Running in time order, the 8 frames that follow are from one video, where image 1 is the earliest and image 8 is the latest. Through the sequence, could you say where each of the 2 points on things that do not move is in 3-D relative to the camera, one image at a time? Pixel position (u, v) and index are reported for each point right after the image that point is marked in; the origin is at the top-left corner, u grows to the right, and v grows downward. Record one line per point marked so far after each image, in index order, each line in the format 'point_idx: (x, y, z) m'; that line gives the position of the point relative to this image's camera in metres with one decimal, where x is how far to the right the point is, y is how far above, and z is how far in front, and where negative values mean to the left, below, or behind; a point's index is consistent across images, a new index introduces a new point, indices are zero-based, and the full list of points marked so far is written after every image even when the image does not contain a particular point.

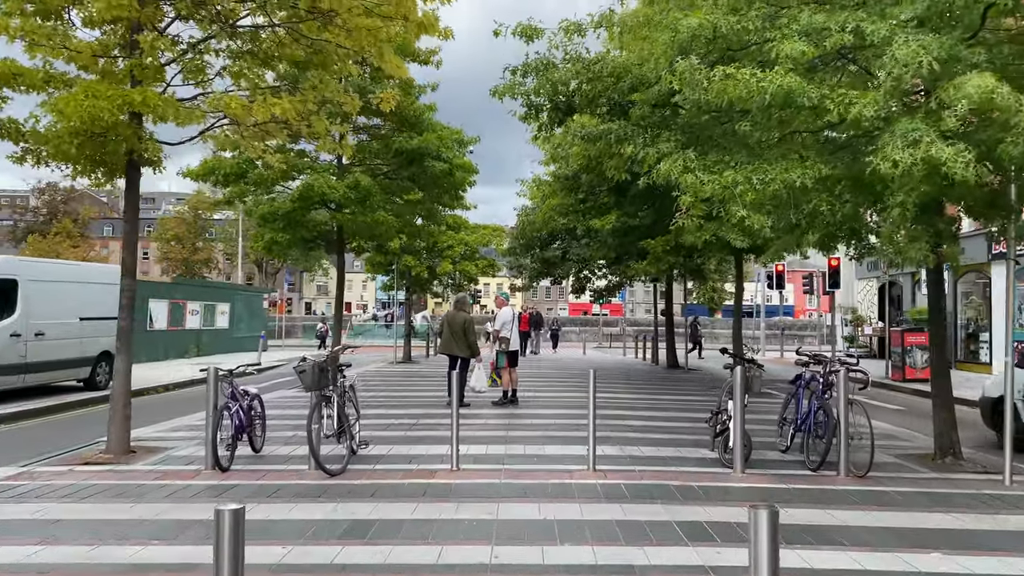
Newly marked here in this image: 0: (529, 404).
0: (+0.3, -1.8, +12.8) m
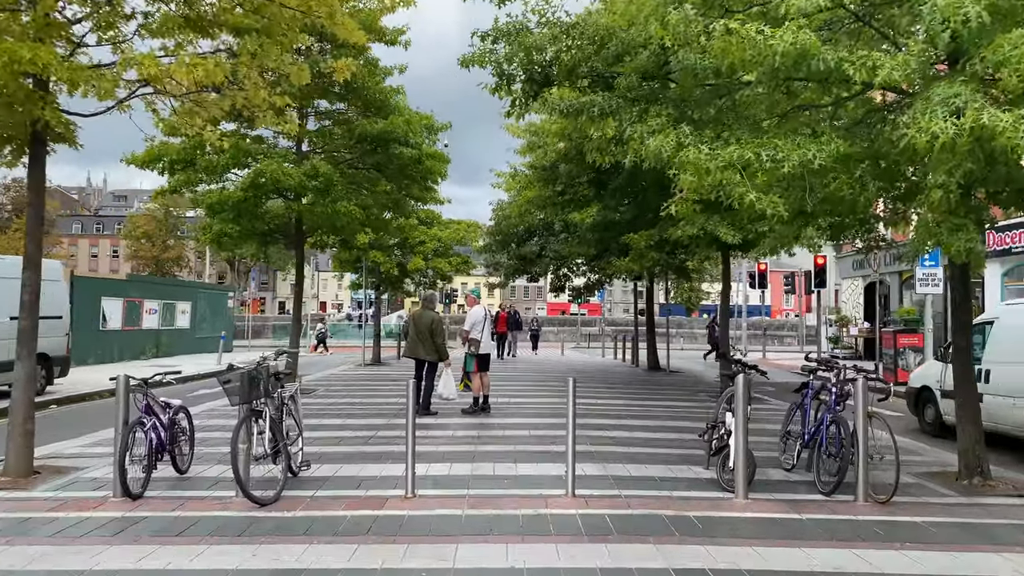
0: (-0.1, -1.8, +11.7) m
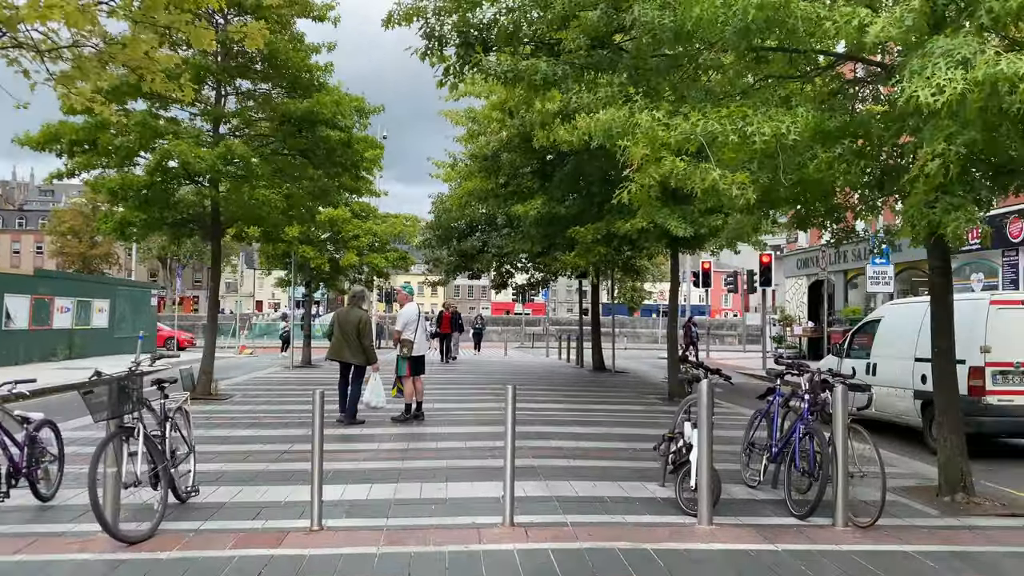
0: (-1.0, -1.7, +10.7) m
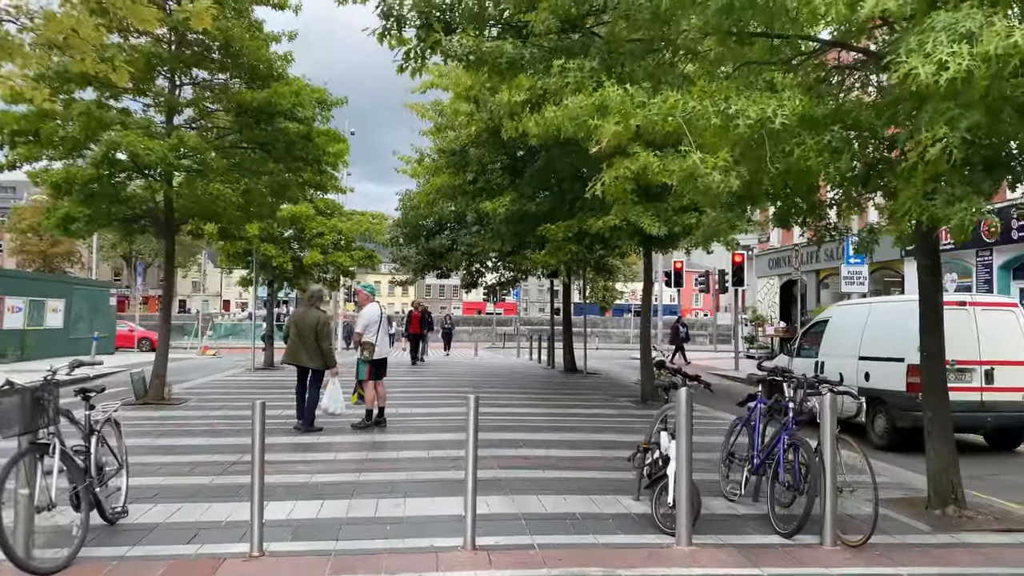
0: (-1.4, -1.7, +10.2) m
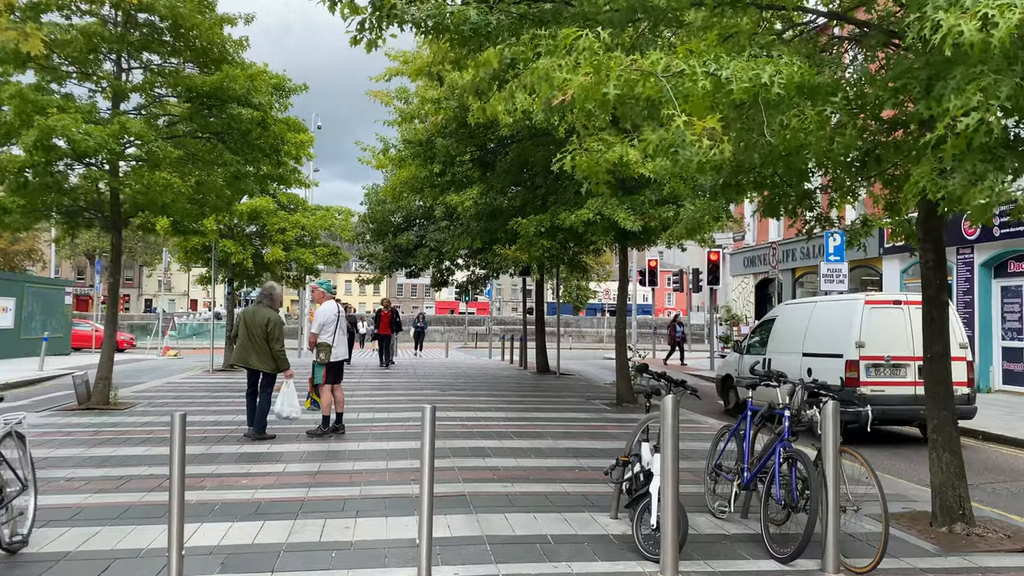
0: (-1.8, -1.7, +9.5) m
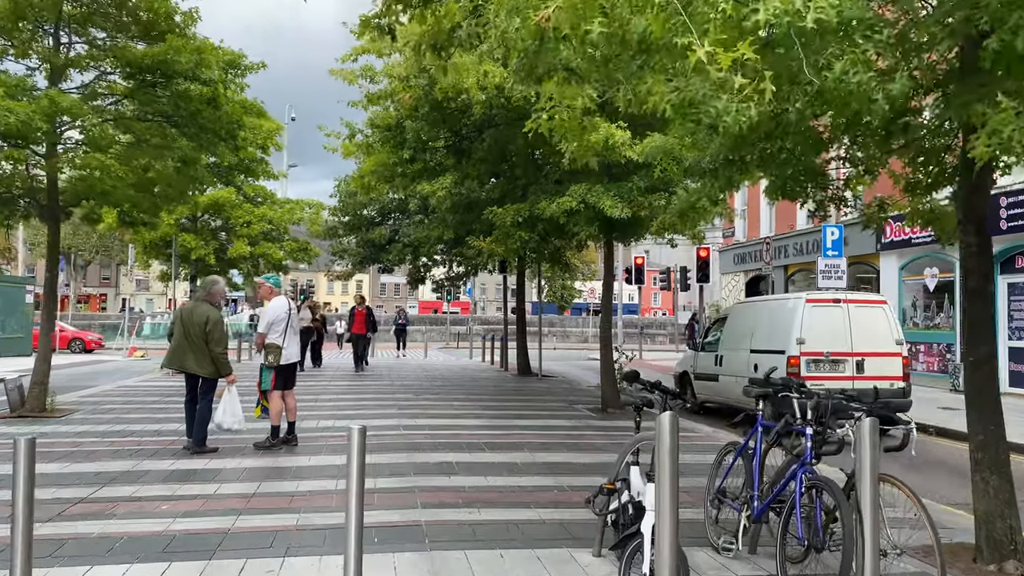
0: (-2.0, -1.6, +8.4) m
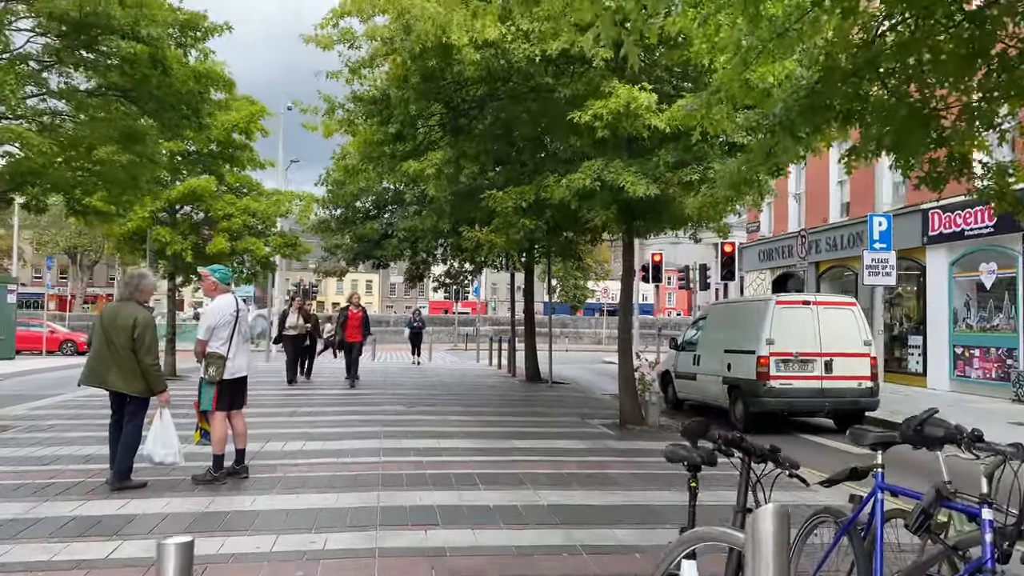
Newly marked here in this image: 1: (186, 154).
0: (-2.0, -1.6, +6.8) m
1: (-6.6, +2.7, +16.6) m
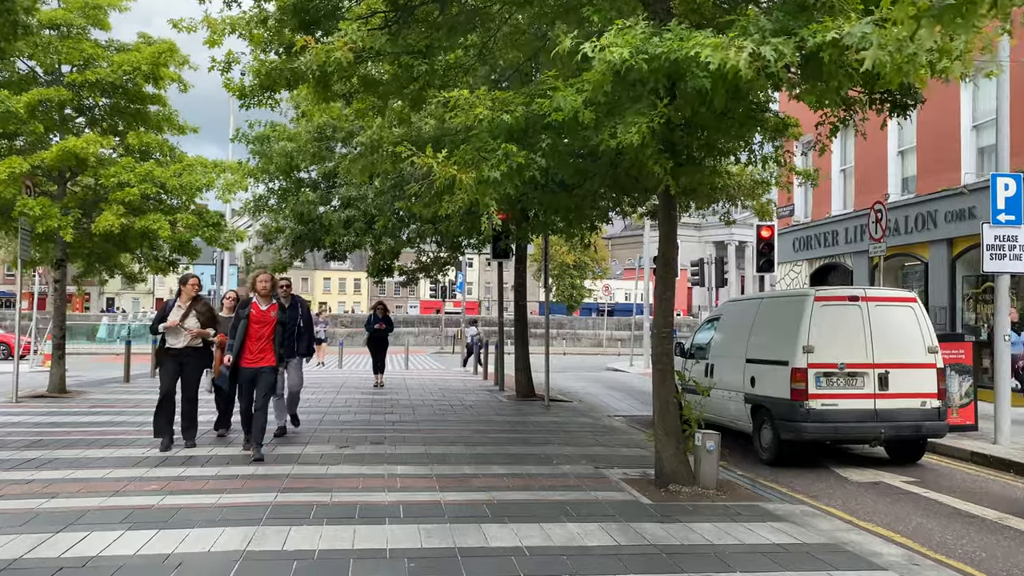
0: (-2.2, -1.5, +3.0) m
1: (-6.8, +2.9, +12.8) m
